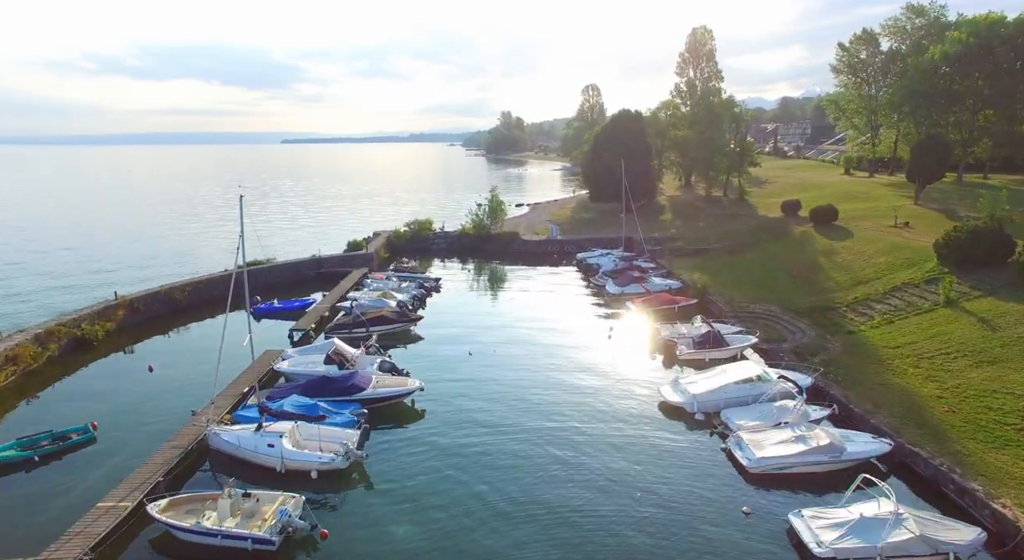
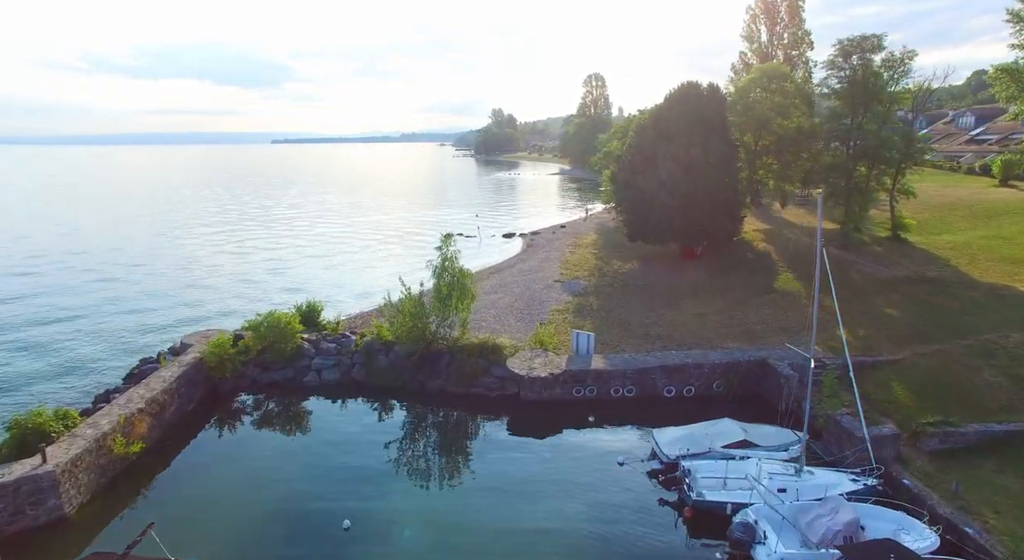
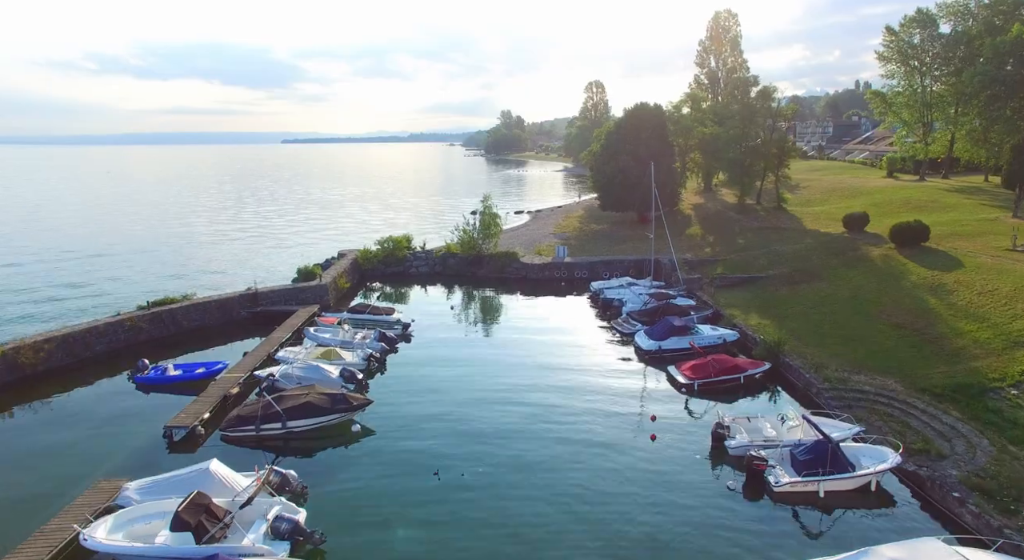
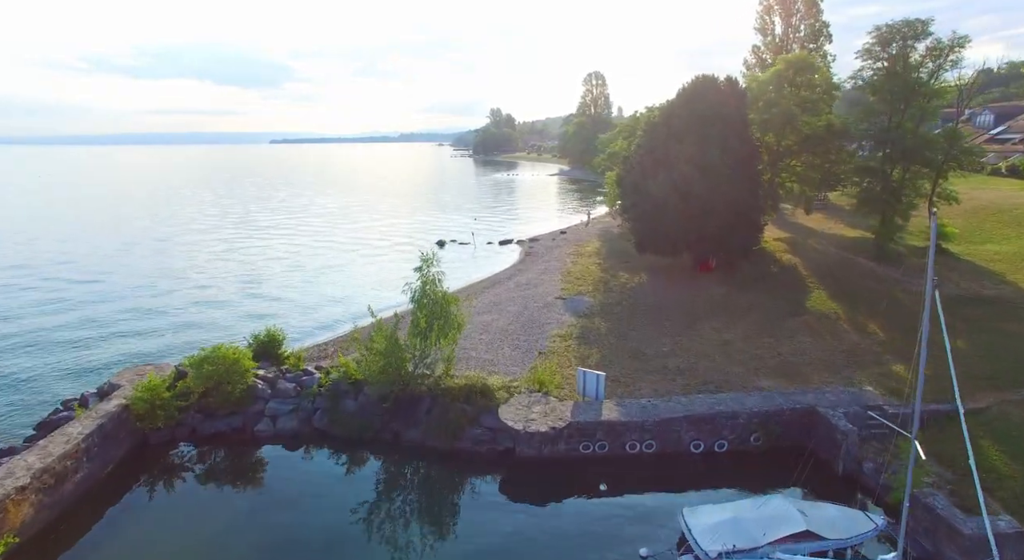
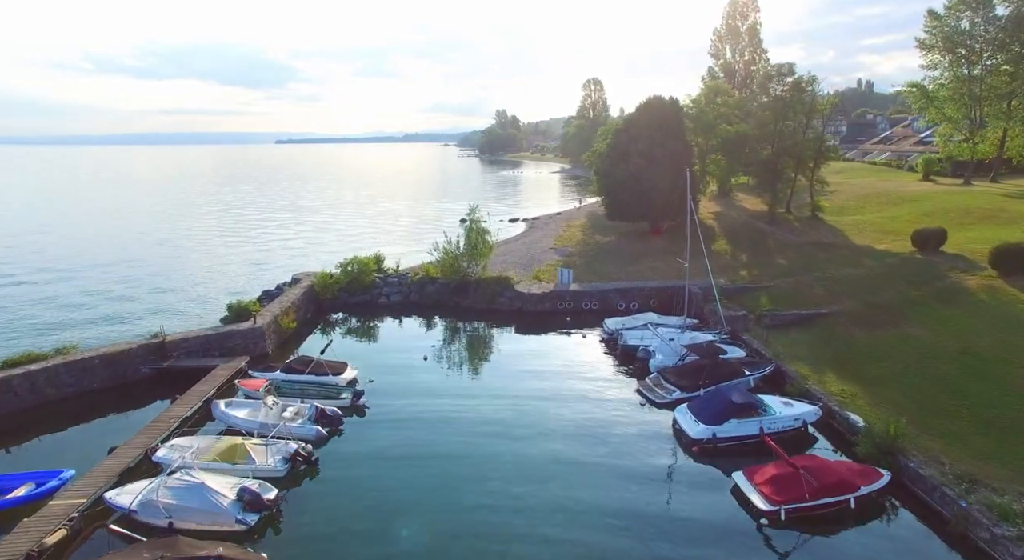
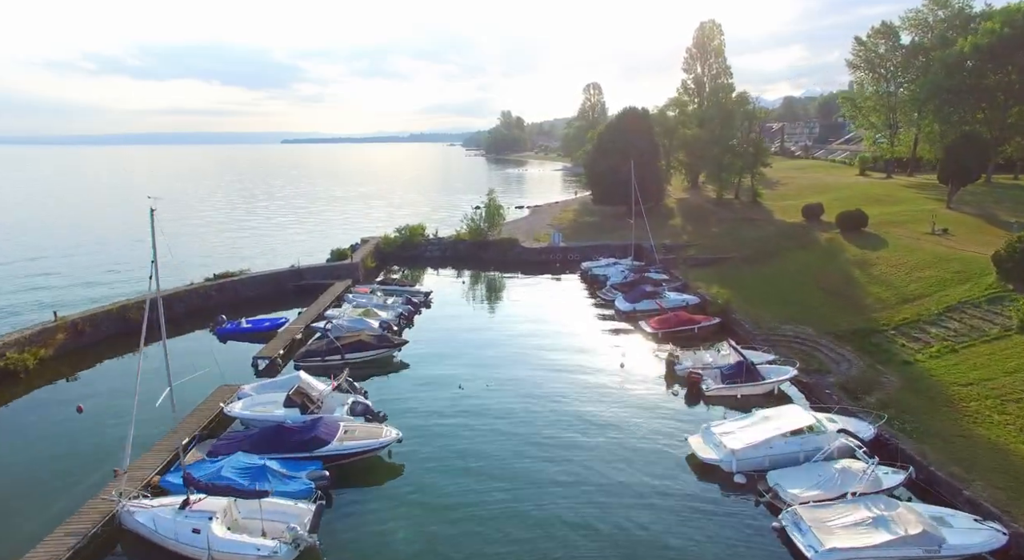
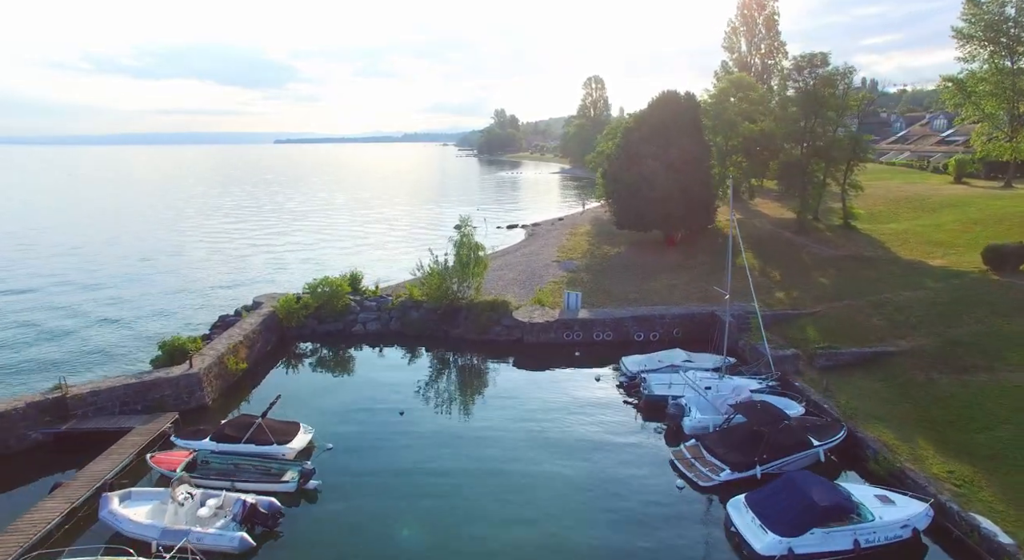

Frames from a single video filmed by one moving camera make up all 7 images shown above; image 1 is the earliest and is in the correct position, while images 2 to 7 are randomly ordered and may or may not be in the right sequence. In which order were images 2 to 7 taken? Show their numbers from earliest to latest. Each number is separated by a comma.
6, 3, 5, 7, 2, 4
